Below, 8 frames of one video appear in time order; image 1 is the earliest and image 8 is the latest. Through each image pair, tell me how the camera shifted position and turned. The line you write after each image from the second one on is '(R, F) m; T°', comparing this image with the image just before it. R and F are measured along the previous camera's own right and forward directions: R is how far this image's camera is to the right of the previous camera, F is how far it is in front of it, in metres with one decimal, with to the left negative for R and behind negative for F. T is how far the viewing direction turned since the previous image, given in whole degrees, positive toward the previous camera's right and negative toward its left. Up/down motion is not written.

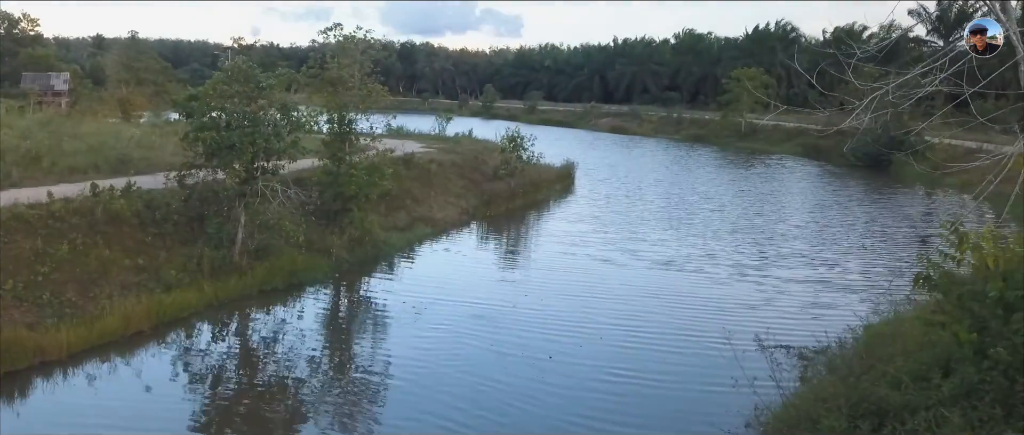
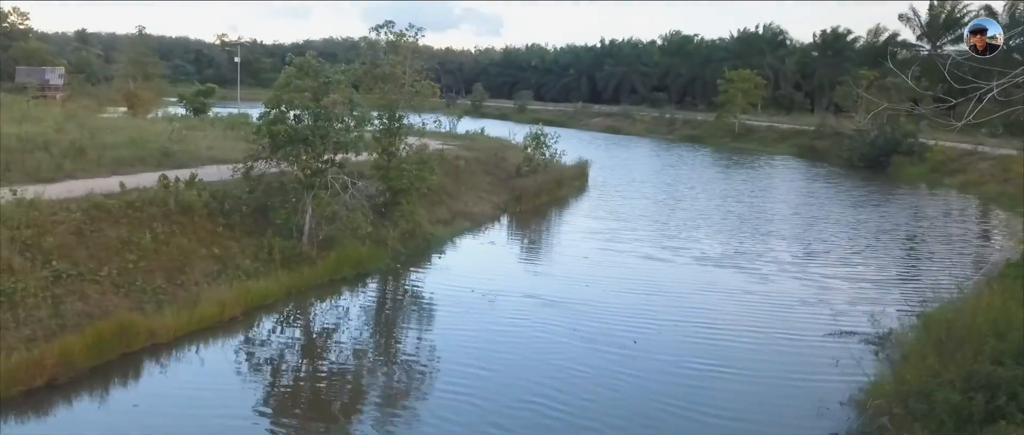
(-1.2, -0.4) m; +2°
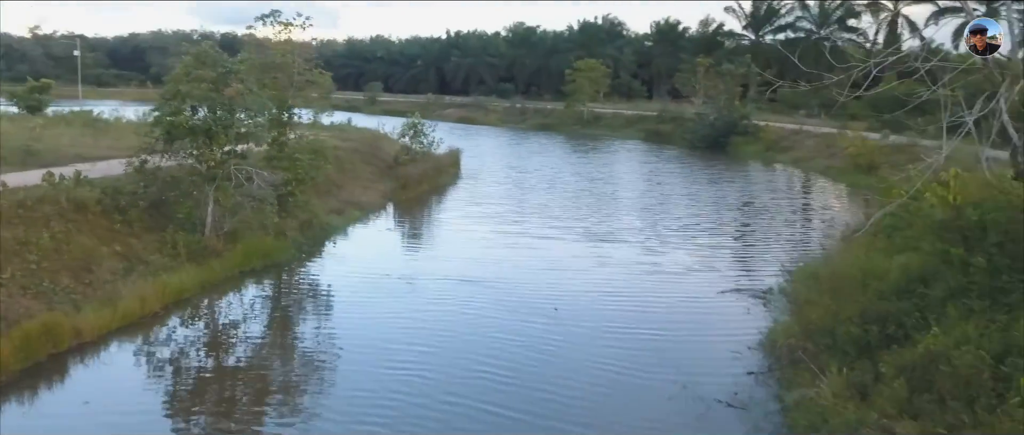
(-0.9, -0.5) m; +10°
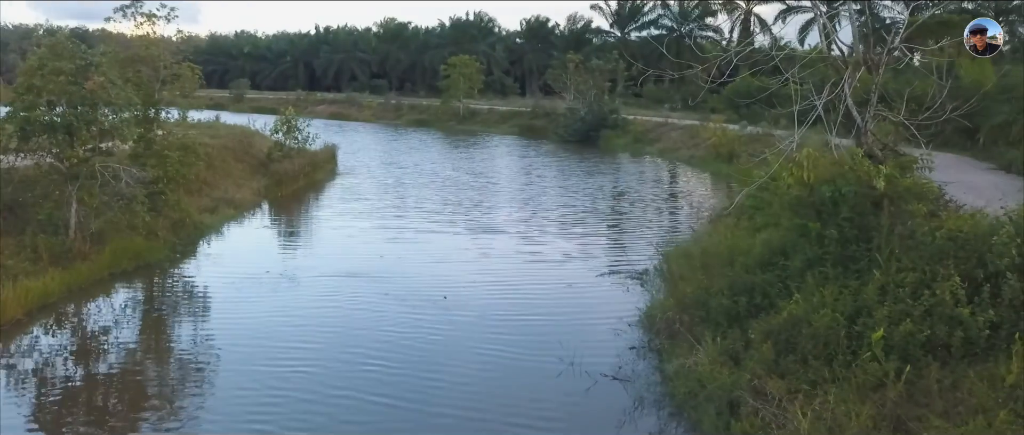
(-0.1, -0.1) m; +8°
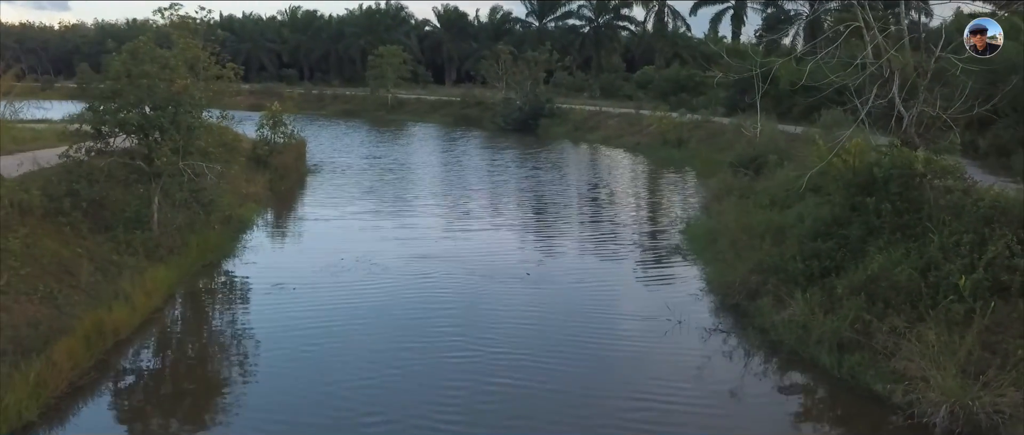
(-2.4, -1.3) m; +7°
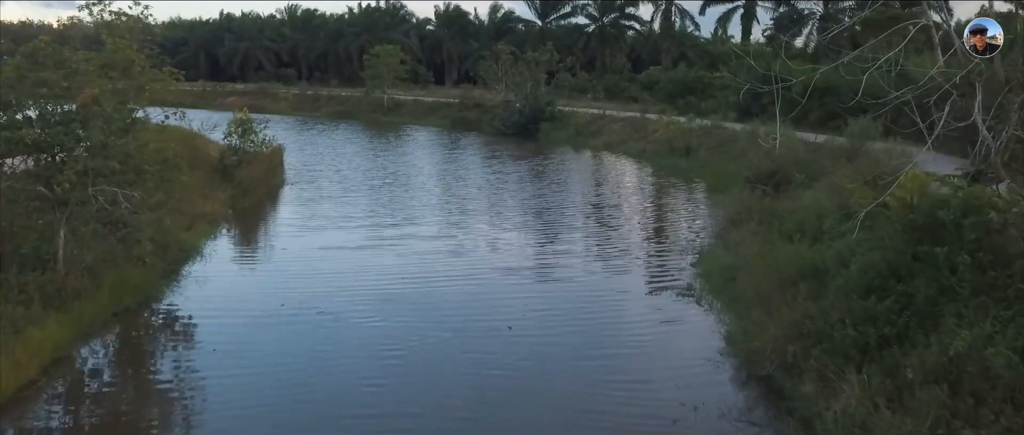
(+0.3, +2.2) m; 0°
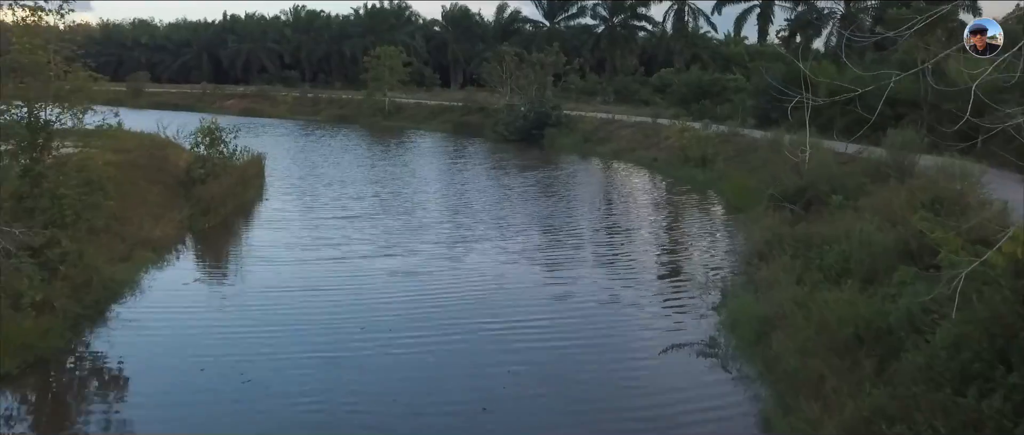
(+0.3, +2.2) m; -1°
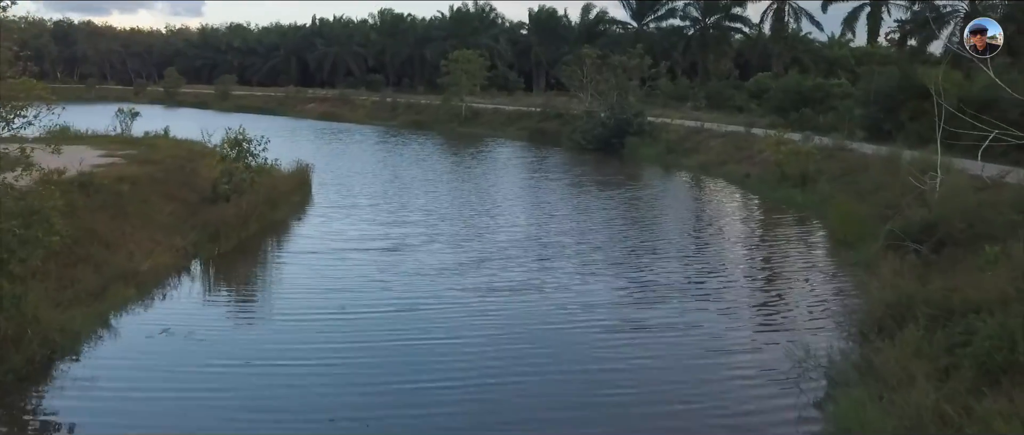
(+0.6, +2.8) m; -6°
